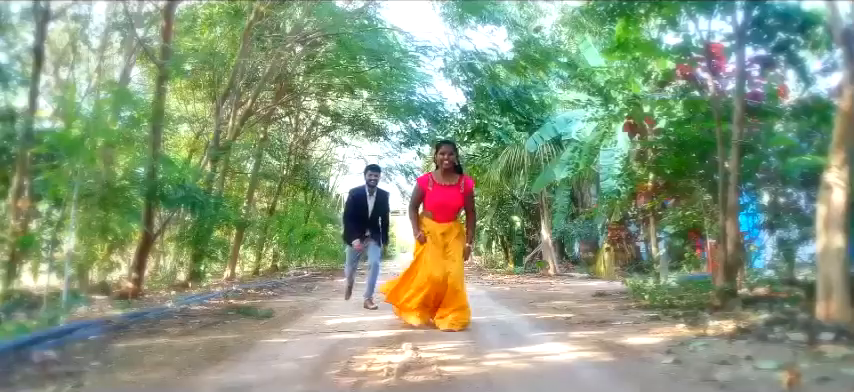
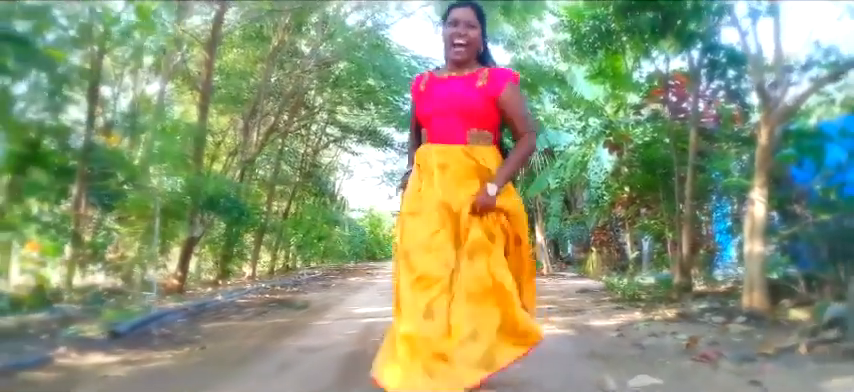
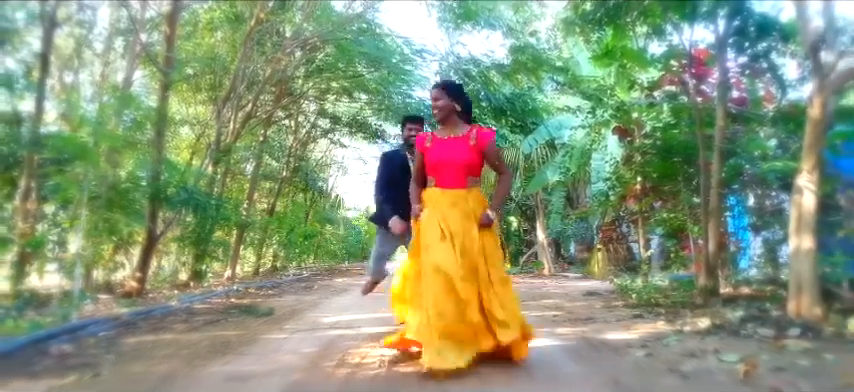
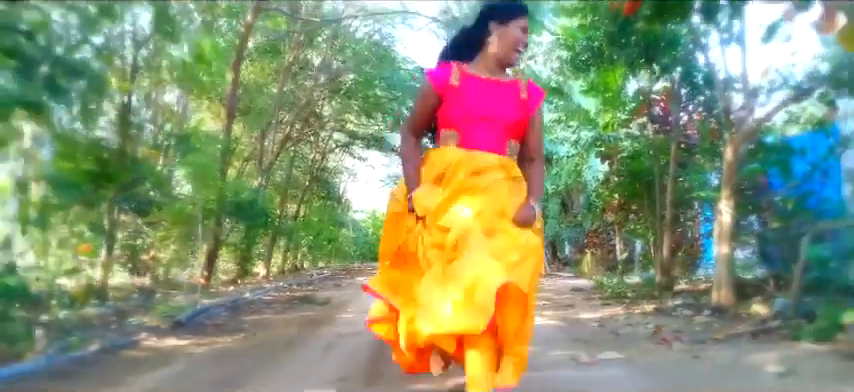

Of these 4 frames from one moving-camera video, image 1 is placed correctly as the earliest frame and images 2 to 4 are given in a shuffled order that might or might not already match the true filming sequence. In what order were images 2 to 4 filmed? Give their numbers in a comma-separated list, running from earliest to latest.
3, 2, 4
